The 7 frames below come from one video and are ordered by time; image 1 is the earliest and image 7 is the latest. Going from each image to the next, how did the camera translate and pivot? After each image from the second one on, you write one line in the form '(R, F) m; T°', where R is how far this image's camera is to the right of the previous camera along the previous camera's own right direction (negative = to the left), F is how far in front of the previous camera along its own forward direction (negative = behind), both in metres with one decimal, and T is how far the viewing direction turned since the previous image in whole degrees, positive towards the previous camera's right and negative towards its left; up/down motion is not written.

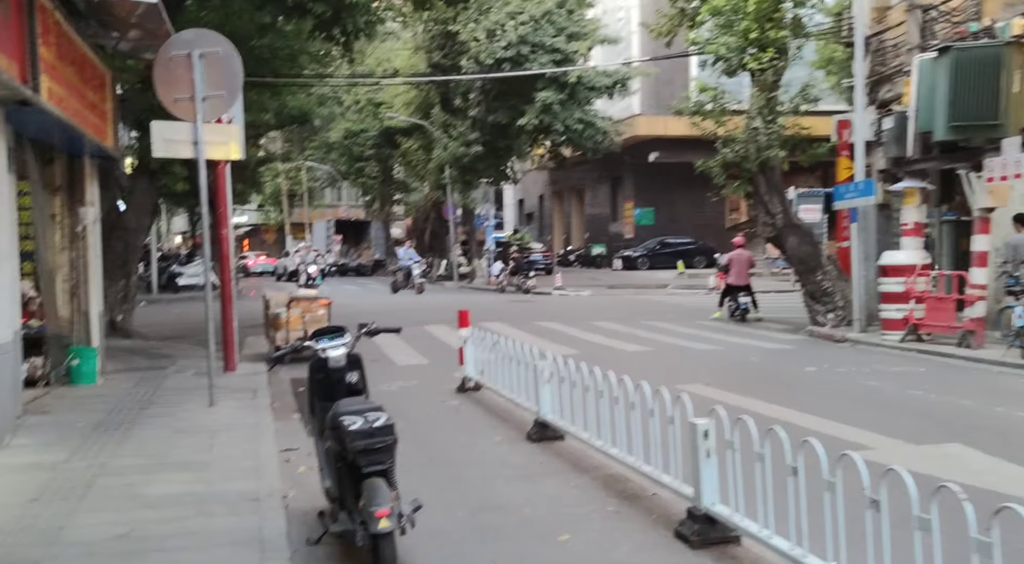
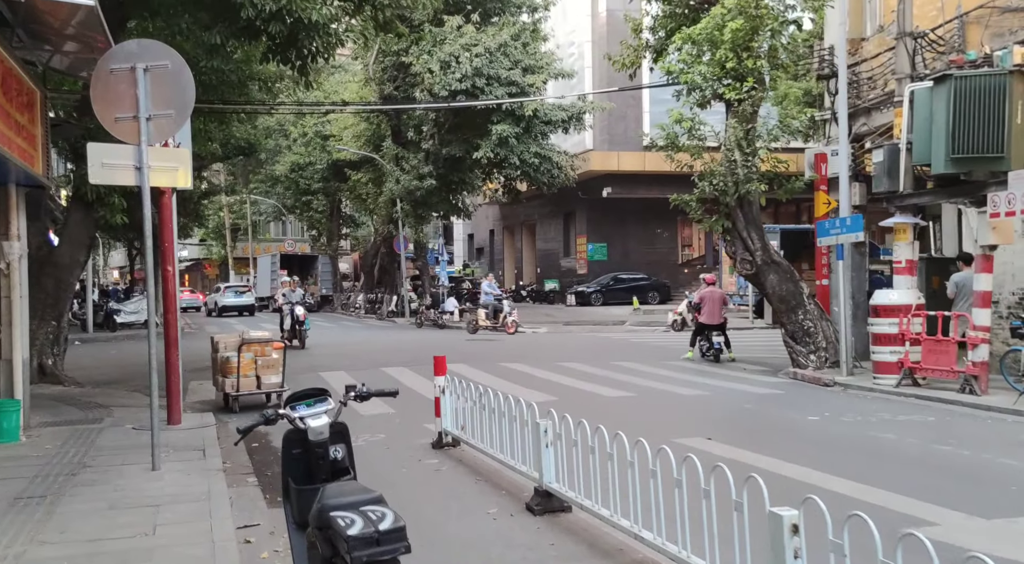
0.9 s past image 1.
(-0.3, +1.0) m; +3°
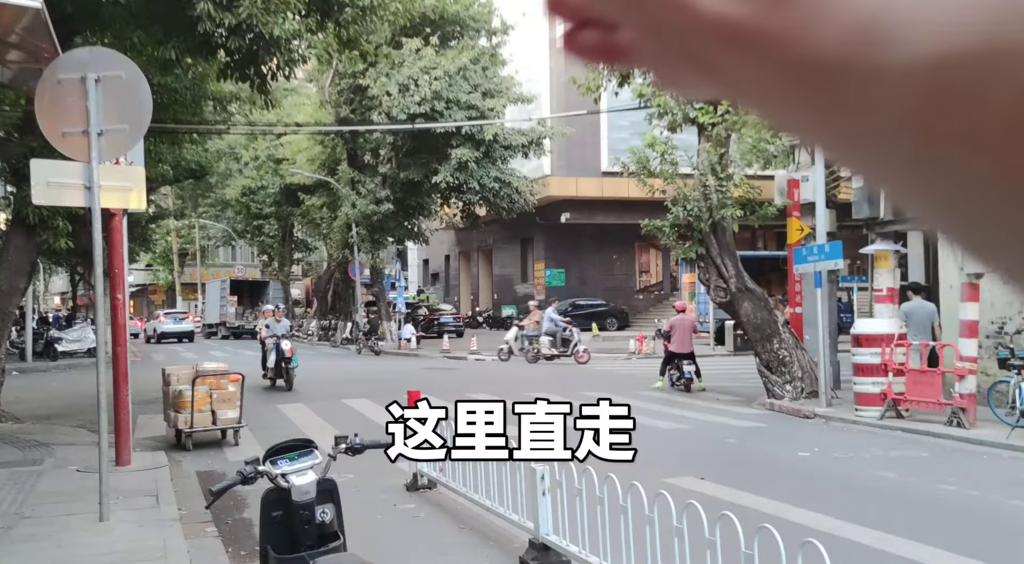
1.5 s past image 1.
(-0.2, +0.6) m; +3°
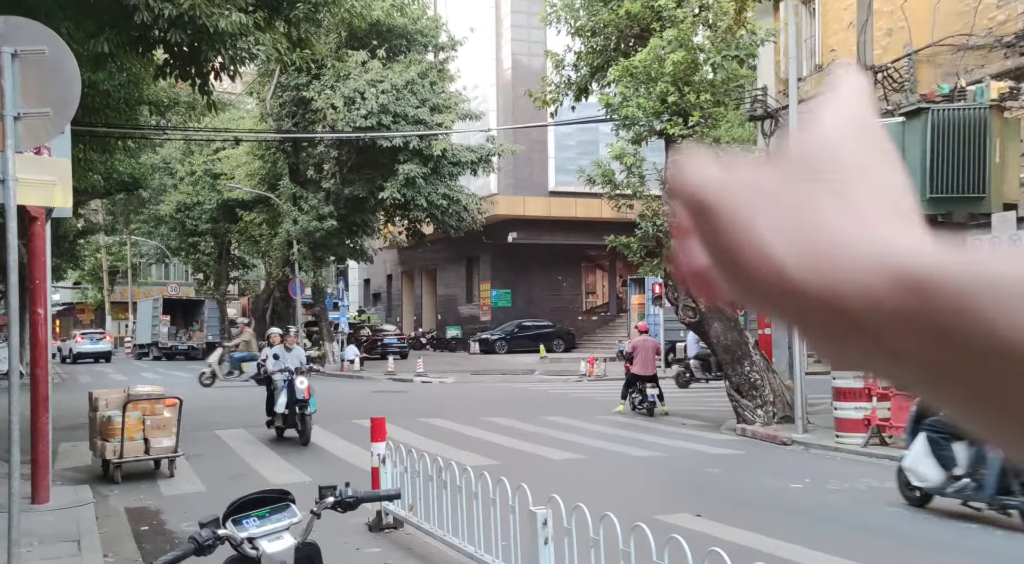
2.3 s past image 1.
(-0.3, +0.9) m; +3°
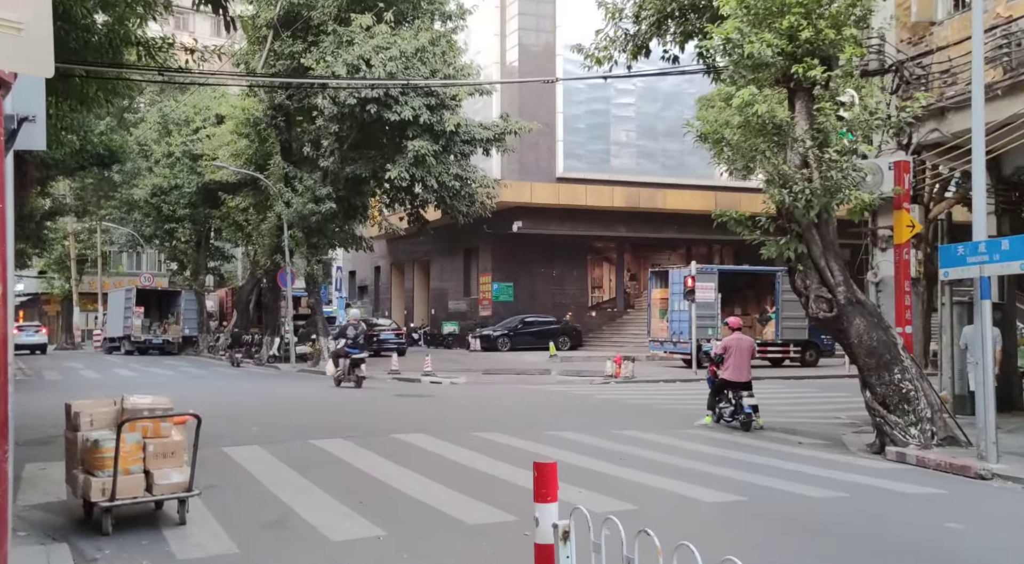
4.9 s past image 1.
(-1.4, +3.1) m; +2°
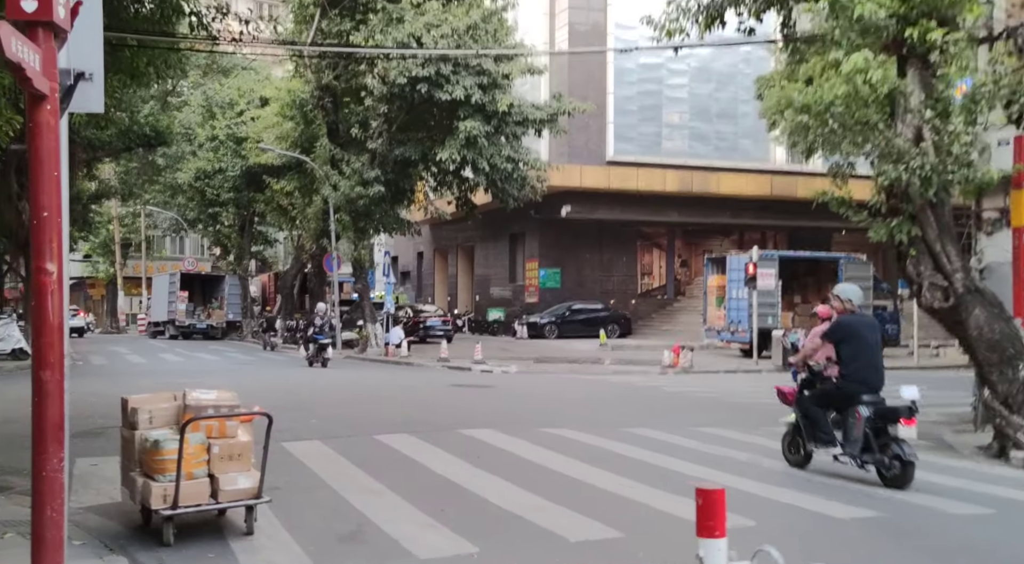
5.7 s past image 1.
(-0.5, +0.9) m; -2°
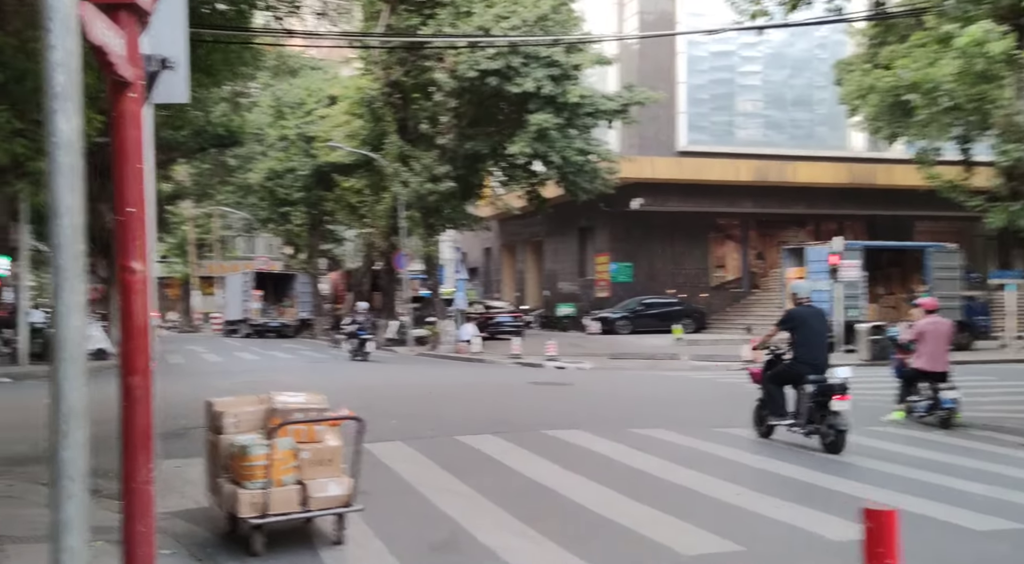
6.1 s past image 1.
(-0.2, +0.4) m; -4°
